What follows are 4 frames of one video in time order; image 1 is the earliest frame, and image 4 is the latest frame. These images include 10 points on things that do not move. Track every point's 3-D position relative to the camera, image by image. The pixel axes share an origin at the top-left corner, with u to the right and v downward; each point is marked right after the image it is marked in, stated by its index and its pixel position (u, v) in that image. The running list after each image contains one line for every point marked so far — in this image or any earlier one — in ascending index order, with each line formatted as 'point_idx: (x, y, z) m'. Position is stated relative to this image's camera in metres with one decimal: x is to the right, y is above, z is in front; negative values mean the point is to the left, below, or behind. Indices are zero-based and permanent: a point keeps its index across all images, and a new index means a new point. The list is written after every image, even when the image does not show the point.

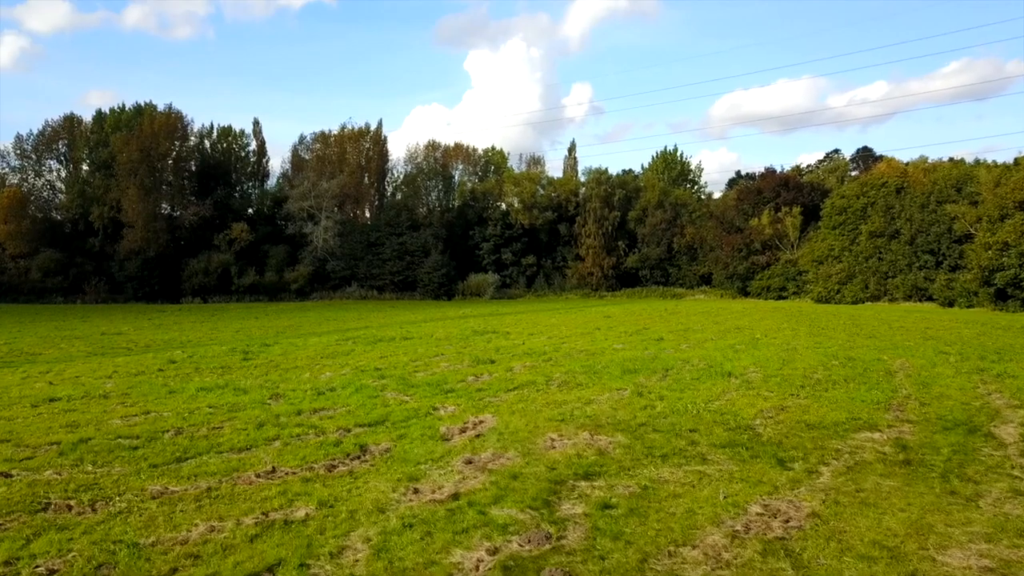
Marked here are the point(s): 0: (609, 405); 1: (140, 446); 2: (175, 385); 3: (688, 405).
0: (+1.5, -1.9, +12.5) m
1: (-4.5, -1.9, +9.5) m
2: (-6.4, -1.8, +14.9) m
3: (+2.8, -1.9, +12.6) m
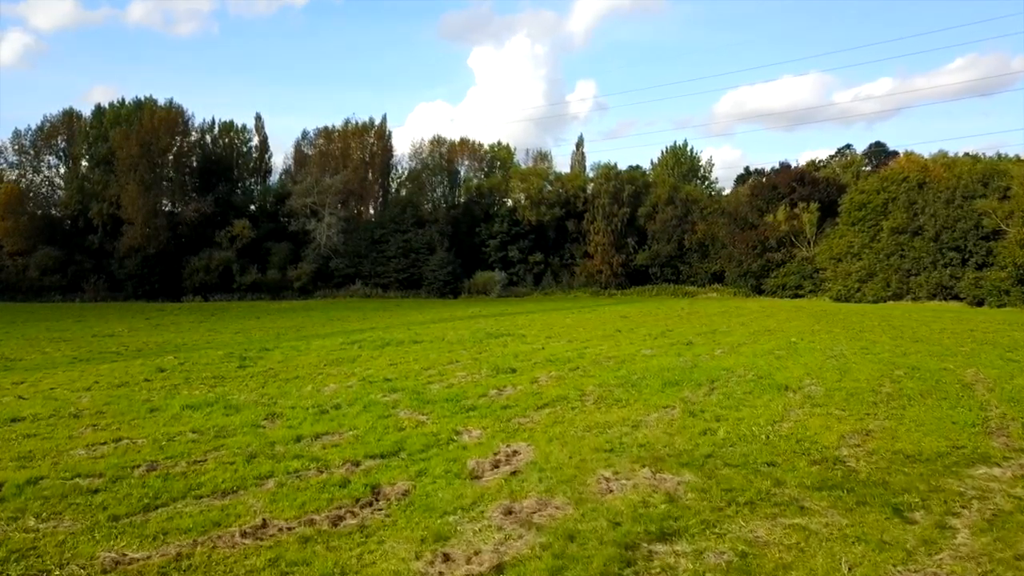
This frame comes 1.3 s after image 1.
0: (+2.0, -1.9, +10.6) m
1: (-4.0, -2.0, +7.7) m
2: (-5.9, -1.9, +13.1) m
3: (+3.3, -1.9, +10.7) m
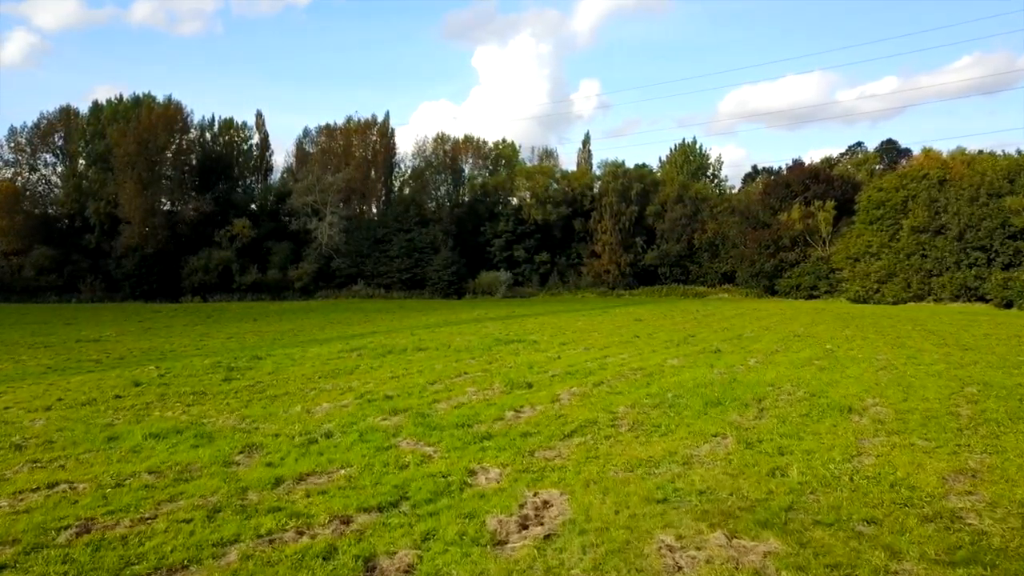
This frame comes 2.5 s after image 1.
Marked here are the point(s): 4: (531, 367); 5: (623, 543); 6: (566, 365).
0: (+2.3, -2.0, +8.8) m
1: (-3.8, -2.1, +5.9) m
2: (-5.6, -2.0, +11.3) m
3: (+3.6, -2.0, +8.9) m
4: (+0.4, -1.8, +17.8) m
5: (+0.9, -2.1, +6.4) m
6: (+1.3, -1.8, +18.3) m
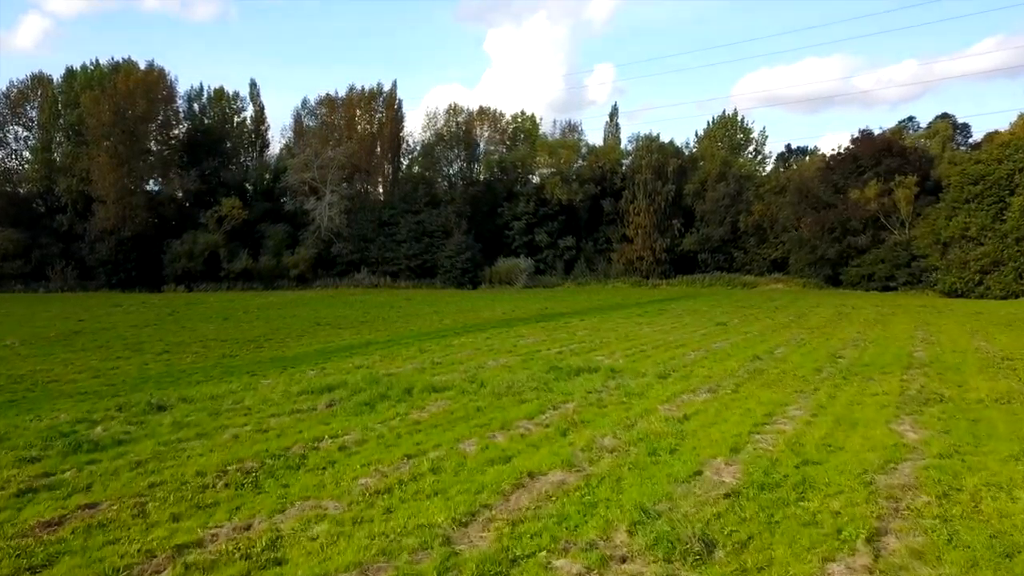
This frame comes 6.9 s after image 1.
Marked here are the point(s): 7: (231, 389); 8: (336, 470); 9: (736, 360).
0: (+3.4, -2.3, -0.2) m
1: (-2.7, -2.4, -3.0) m
2: (-4.5, -2.2, +2.4) m
3: (+4.7, -2.3, -0.2) m
4: (+1.7, -1.9, +8.8) m
5: (+2.0, -2.4, -2.6) m
6: (+2.5, -1.9, +9.3) m
7: (-5.2, -1.8, +14.6) m
8: (-2.0, -1.9, +8.7) m
9: (+5.0, -1.6, +17.8) m
